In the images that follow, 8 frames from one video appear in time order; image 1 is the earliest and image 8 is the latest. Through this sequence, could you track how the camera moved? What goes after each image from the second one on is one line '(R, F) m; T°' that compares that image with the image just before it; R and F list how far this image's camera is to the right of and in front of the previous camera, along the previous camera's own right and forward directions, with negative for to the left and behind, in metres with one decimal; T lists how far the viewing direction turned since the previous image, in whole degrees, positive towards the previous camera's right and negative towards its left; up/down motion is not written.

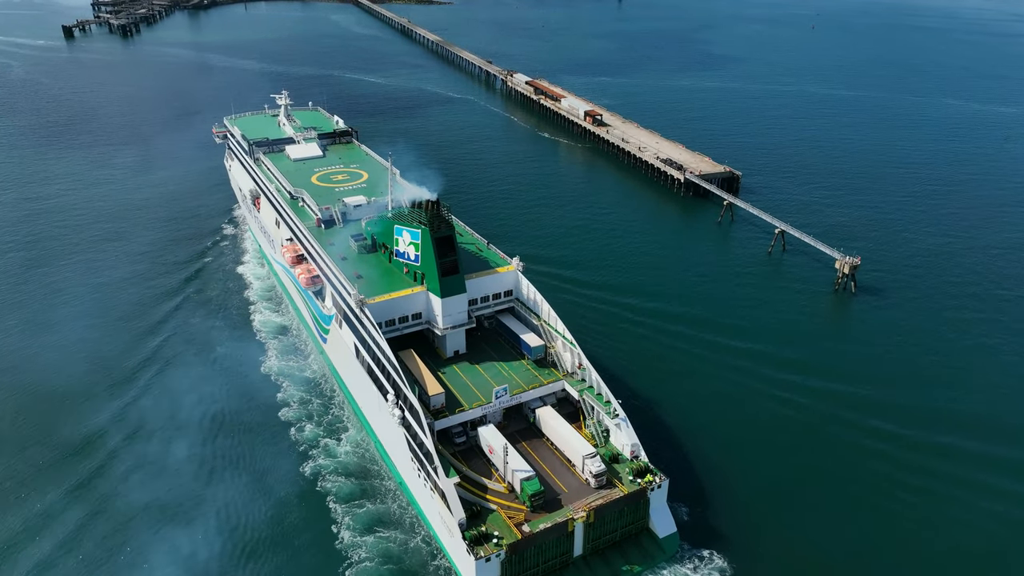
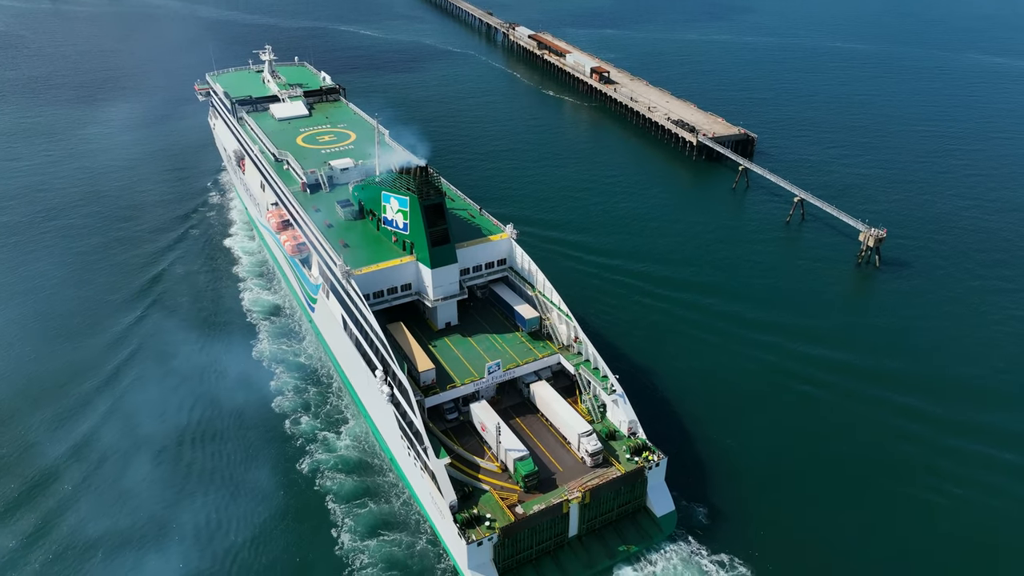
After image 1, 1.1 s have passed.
(+1.4, +3.9) m; -1°
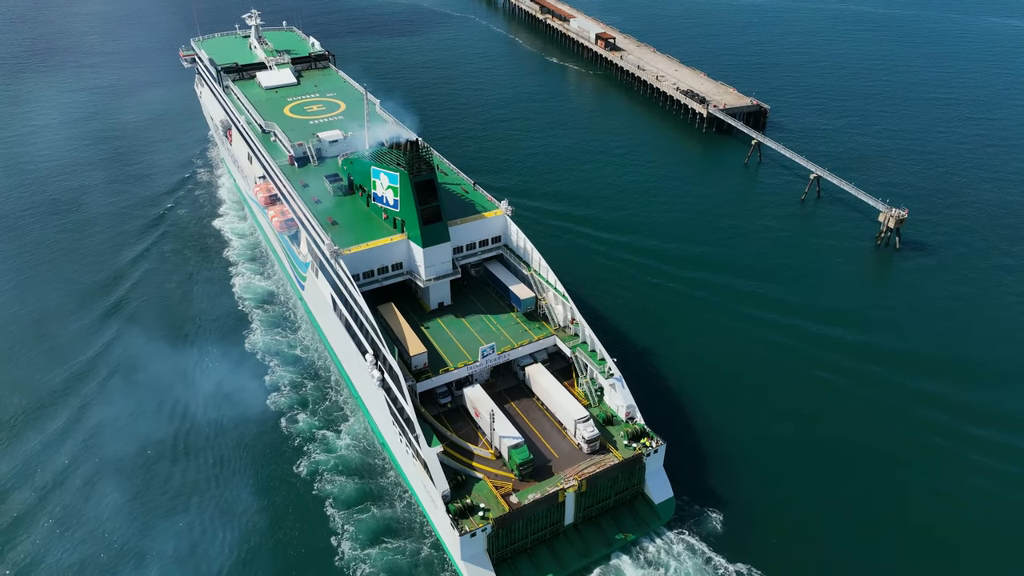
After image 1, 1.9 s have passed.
(+1.0, +3.0) m; -1°
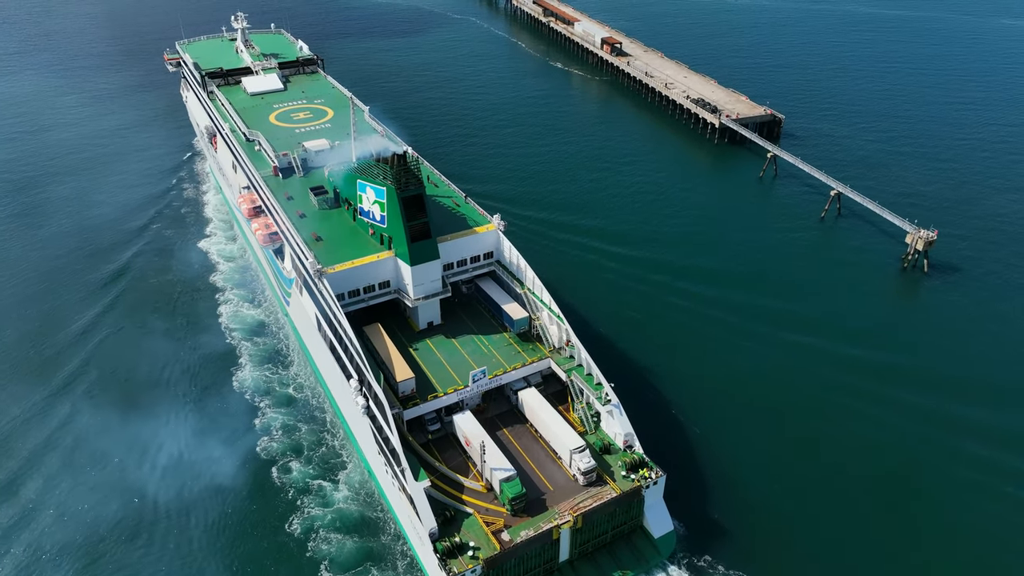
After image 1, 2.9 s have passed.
(+1.2, +3.8) m; -1°
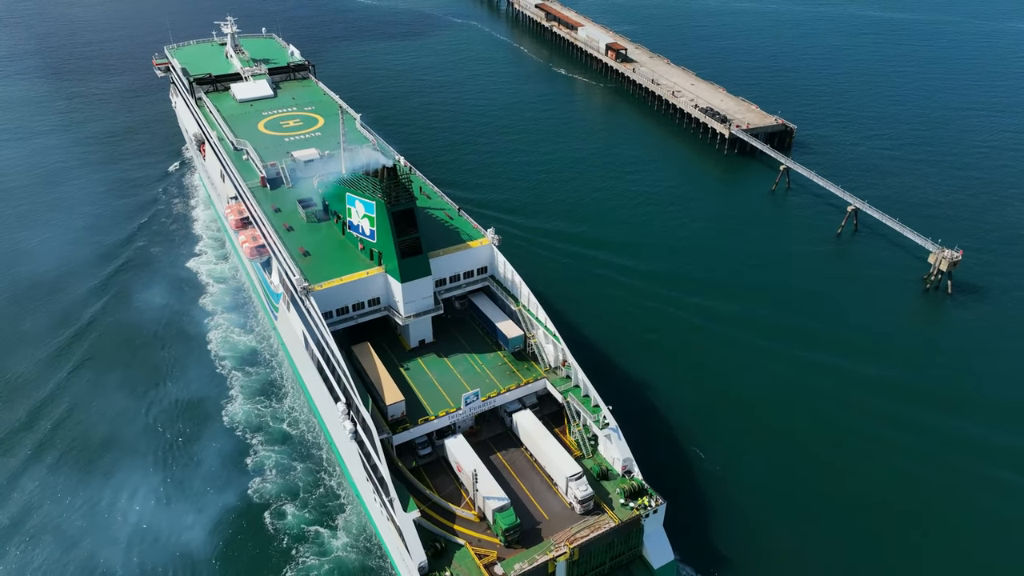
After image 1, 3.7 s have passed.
(+0.9, +2.9) m; -1°
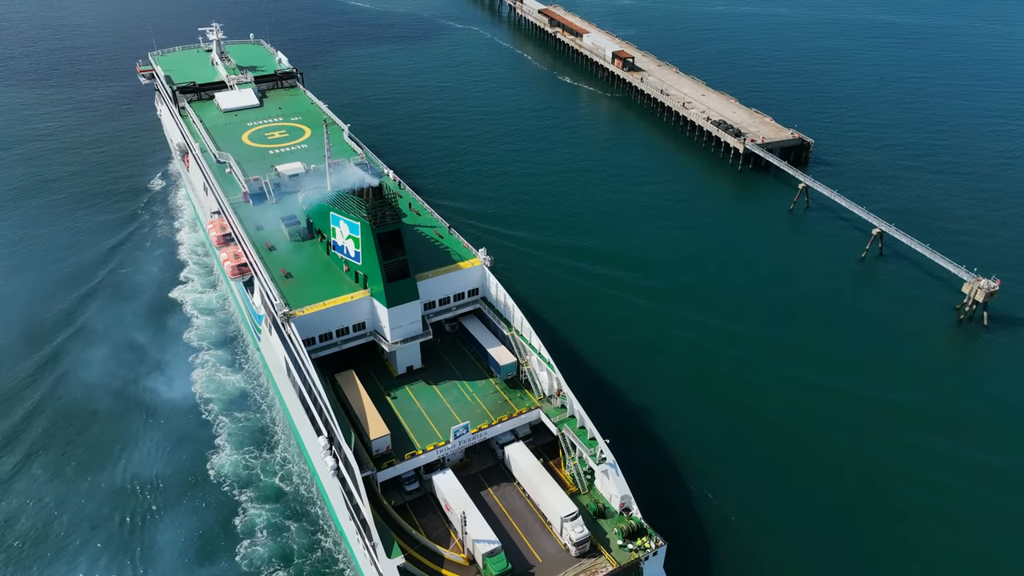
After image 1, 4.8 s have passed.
(+1.2, +3.8) m; -1°
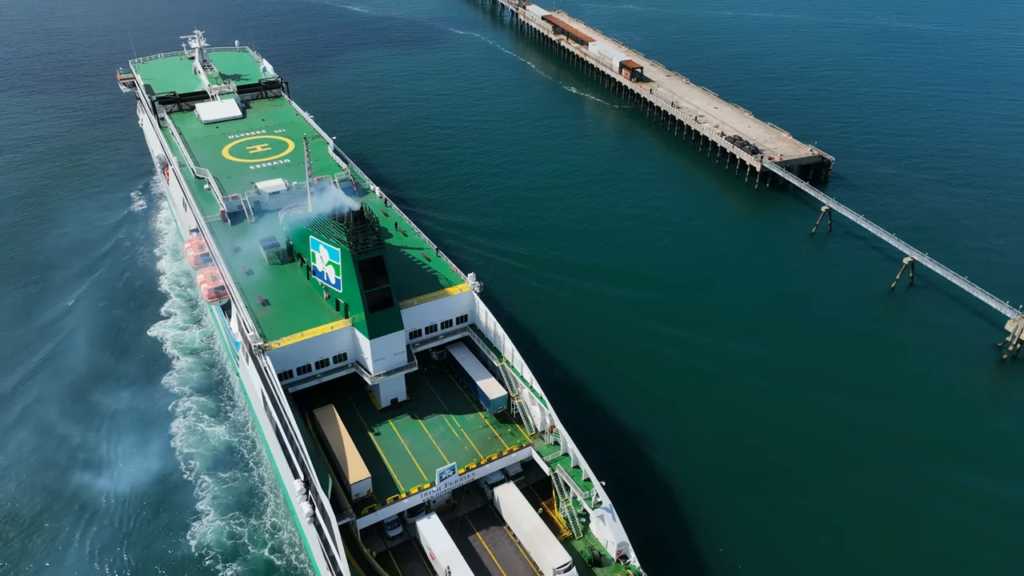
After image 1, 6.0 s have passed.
(+1.3, +4.3) m; -1°
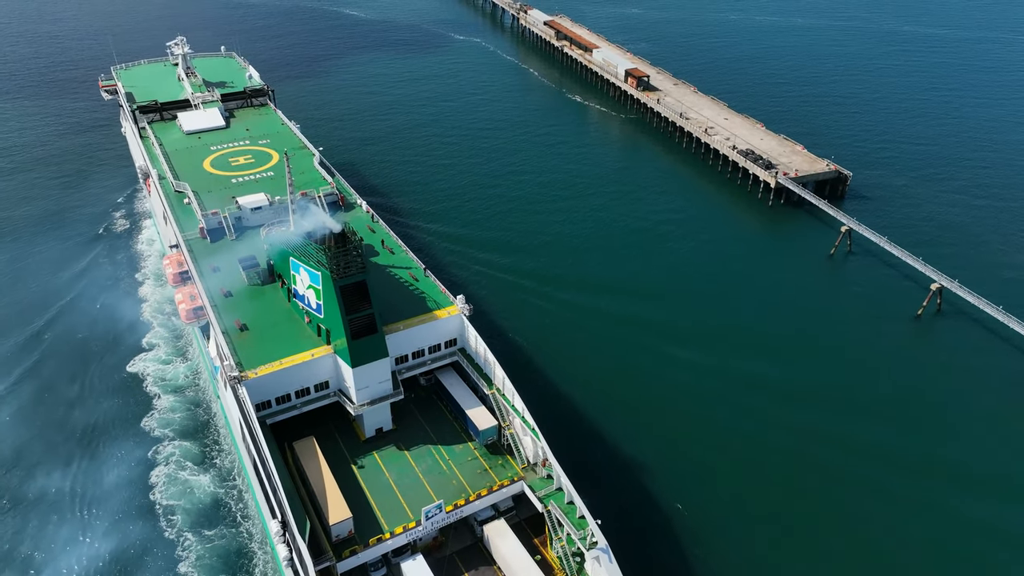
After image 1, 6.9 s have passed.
(+1.0, +3.5) m; -1°
